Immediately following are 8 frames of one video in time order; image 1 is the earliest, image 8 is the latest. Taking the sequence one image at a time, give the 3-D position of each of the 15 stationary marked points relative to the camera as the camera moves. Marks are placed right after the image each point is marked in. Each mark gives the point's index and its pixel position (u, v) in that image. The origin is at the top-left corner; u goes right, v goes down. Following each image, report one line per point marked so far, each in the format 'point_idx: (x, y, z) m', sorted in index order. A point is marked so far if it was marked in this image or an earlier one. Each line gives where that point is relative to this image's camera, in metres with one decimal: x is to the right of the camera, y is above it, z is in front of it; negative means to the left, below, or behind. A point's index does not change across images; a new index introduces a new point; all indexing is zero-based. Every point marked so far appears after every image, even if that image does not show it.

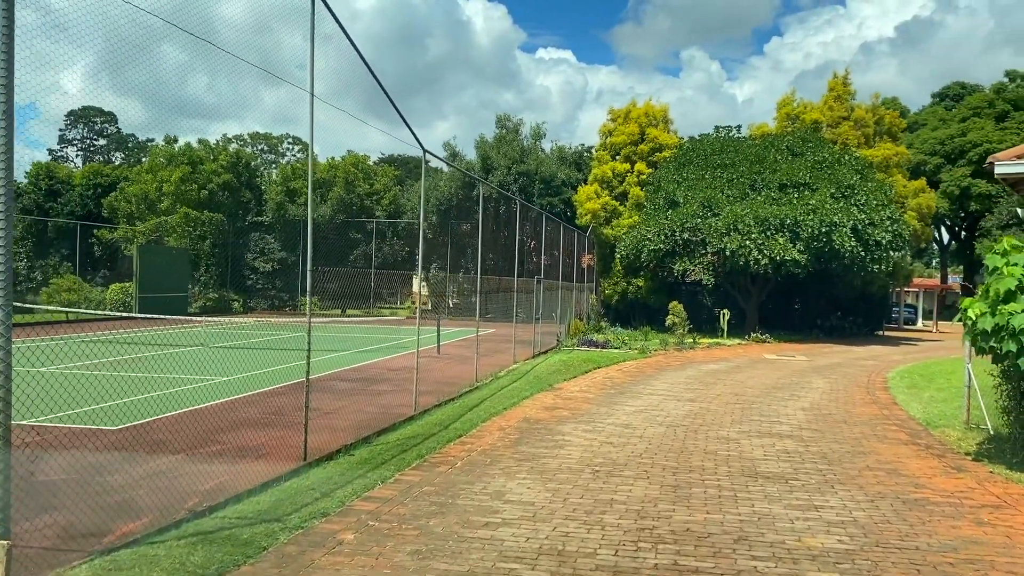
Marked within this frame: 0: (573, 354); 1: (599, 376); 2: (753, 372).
0: (+1.2, -1.3, +16.9) m
1: (+1.4, -1.4, +13.7) m
2: (+4.4, -1.5, +15.5) m
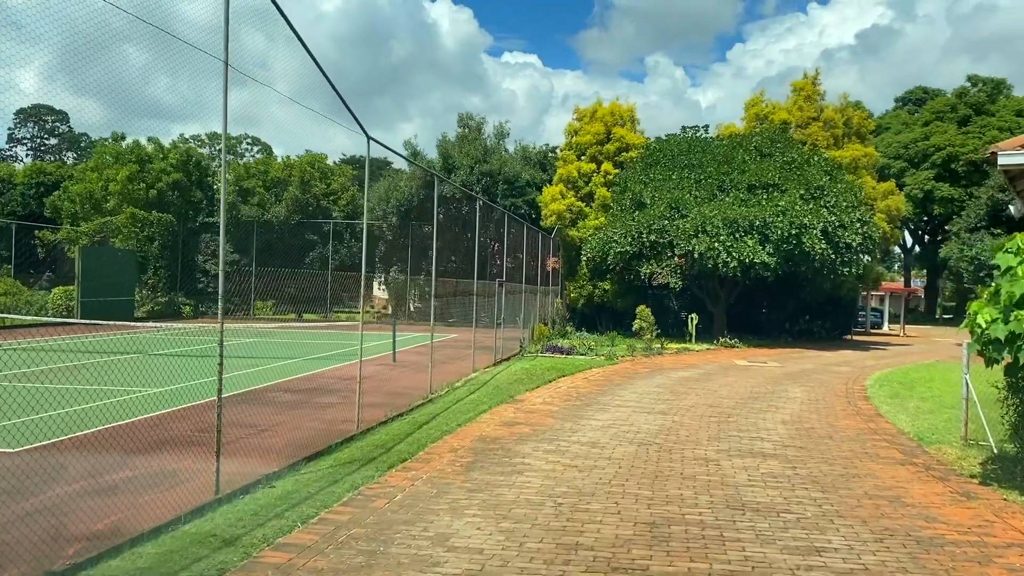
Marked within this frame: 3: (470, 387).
0: (+0.4, -1.4, +16.0) m
1: (+0.8, -1.5, +12.8) m
2: (+3.7, -1.6, +14.7) m
3: (-0.6, -1.4, +12.2) m
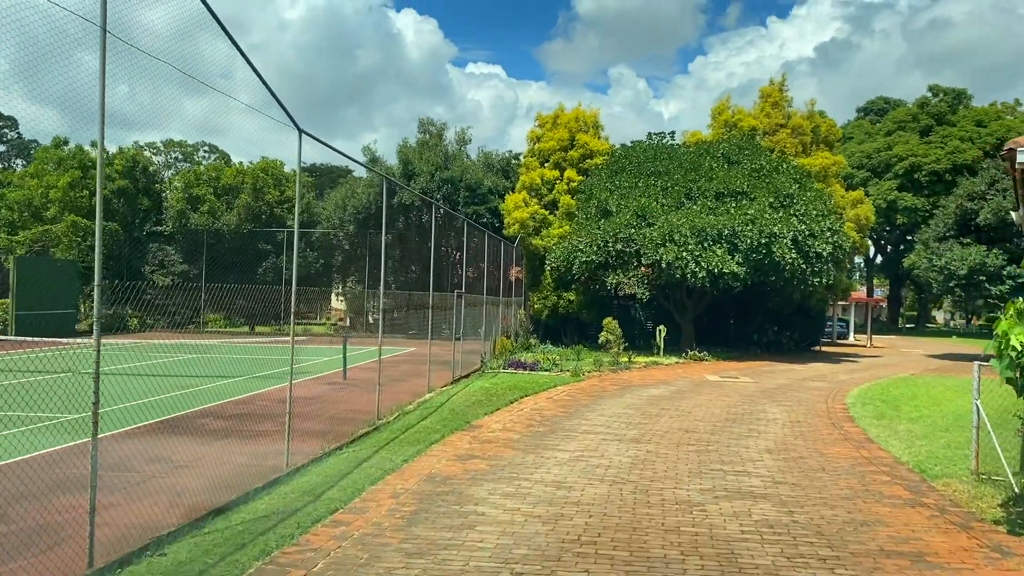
0: (-0.3, -1.6, +15.0) m
1: (+0.2, -1.7, +11.7) m
2: (+3.0, -1.8, +13.8) m
3: (-1.1, -1.6, +11.1) m
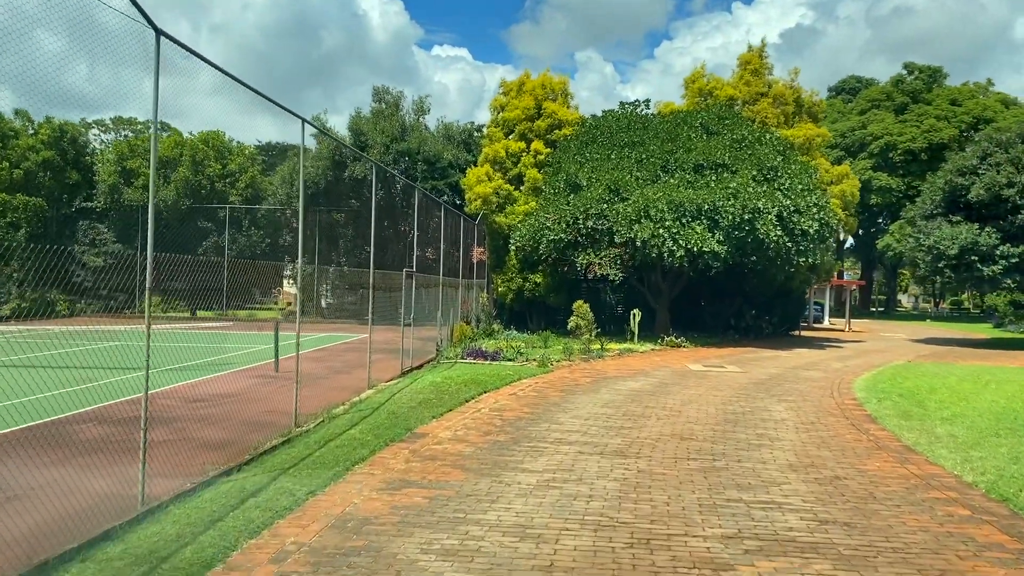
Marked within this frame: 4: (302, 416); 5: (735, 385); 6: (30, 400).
0: (-0.9, -1.3, +12.9) m
1: (-0.3, -1.4, +9.7) m
2: (+2.4, -1.5, +11.9) m
3: (-1.6, -1.3, +9.0) m
4: (-2.2, -1.3, +9.0) m
5: (+3.4, -1.5, +13.1) m
6: (-6.4, -1.5, +11.2) m
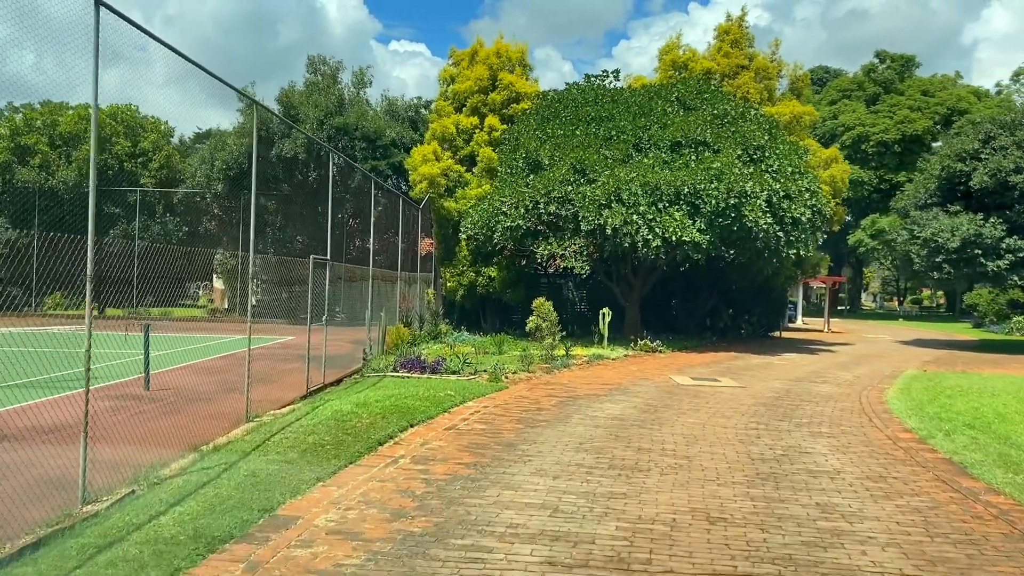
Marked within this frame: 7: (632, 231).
0: (-1.6, -1.2, +9.8) m
1: (-0.8, -1.3, +6.6) m
2: (+1.8, -1.4, +8.9) m
3: (-2.1, -1.2, +5.9) m
4: (-2.7, -1.3, +5.8) m
5: (+2.7, -1.4, +10.1) m
6: (-7.0, -1.4, +7.8) m
7: (+2.6, +1.2, +18.2) m
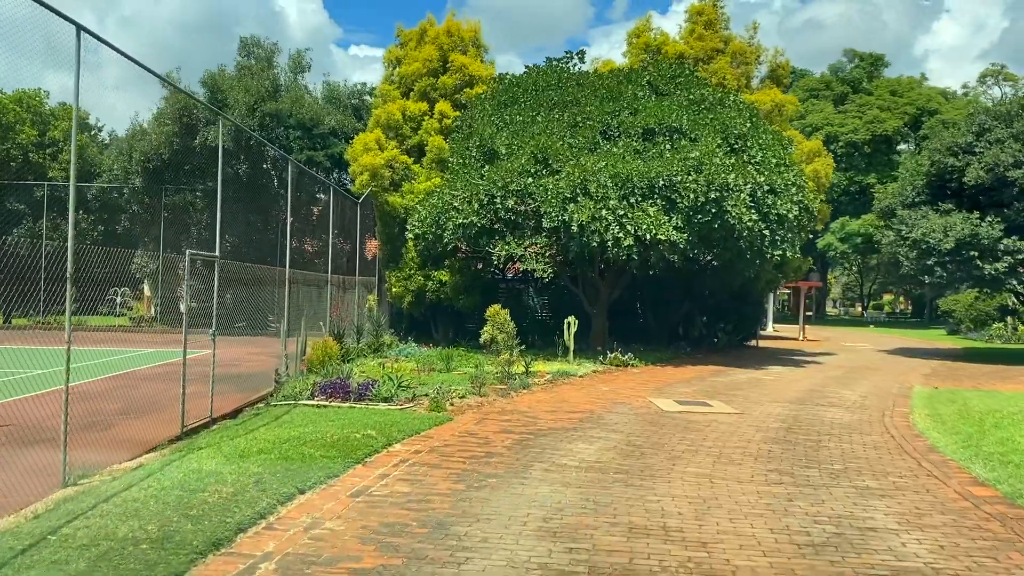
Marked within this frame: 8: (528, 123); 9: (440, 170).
0: (-2.1, -1.2, +7.3) m
1: (-1.2, -1.3, +4.2) m
2: (+1.3, -1.4, +6.6) m
3: (-2.4, -1.3, +3.4) m
4: (-3.0, -1.3, +3.3) m
5: (+2.2, -1.5, +7.9) m
6: (-7.4, -1.4, +5.2) m
7: (+1.7, +1.1, +16.0) m
8: (+0.4, +3.5, +18.0) m
9: (-1.7, +2.8, +19.8) m
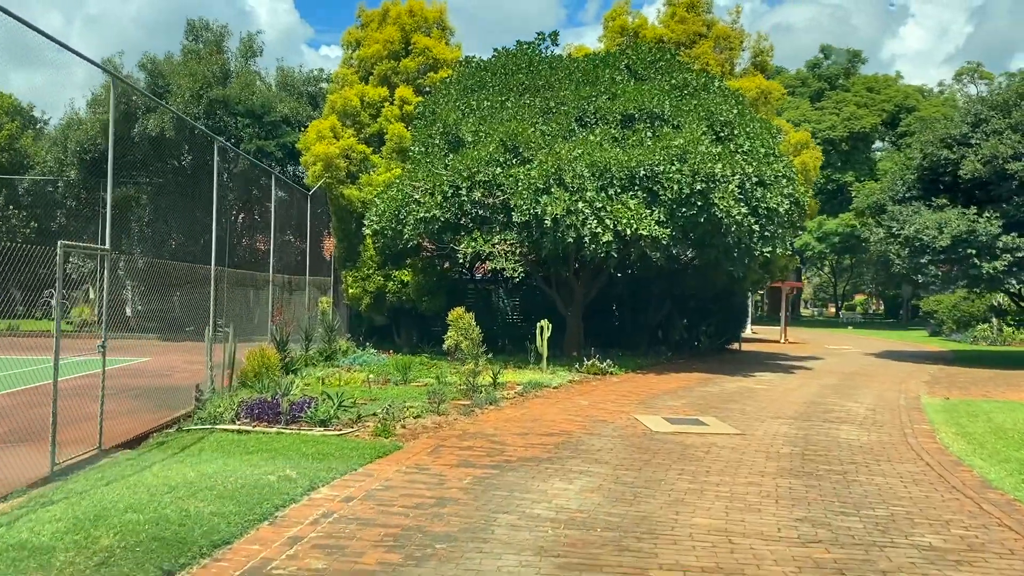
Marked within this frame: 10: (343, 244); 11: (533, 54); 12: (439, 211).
0: (-2.4, -1.2, +5.7) m
1: (-1.4, -1.3, +2.6) m
2: (+1.1, -1.4, +5.1) m
3: (-2.6, -1.3, +1.8) m
4: (-3.1, -1.3, +1.7) m
5: (+1.9, -1.5, +6.4) m
6: (-7.6, -1.5, +3.4) m
7: (+1.1, +1.1, +14.5) m
8: (-0.3, +3.5, +16.5) m
9: (-2.4, +2.7, +18.2) m
10: (-3.7, +1.0, +18.7) m
11: (+0.4, +5.0, +18.2) m
12: (-1.3, +1.4, +15.5) m
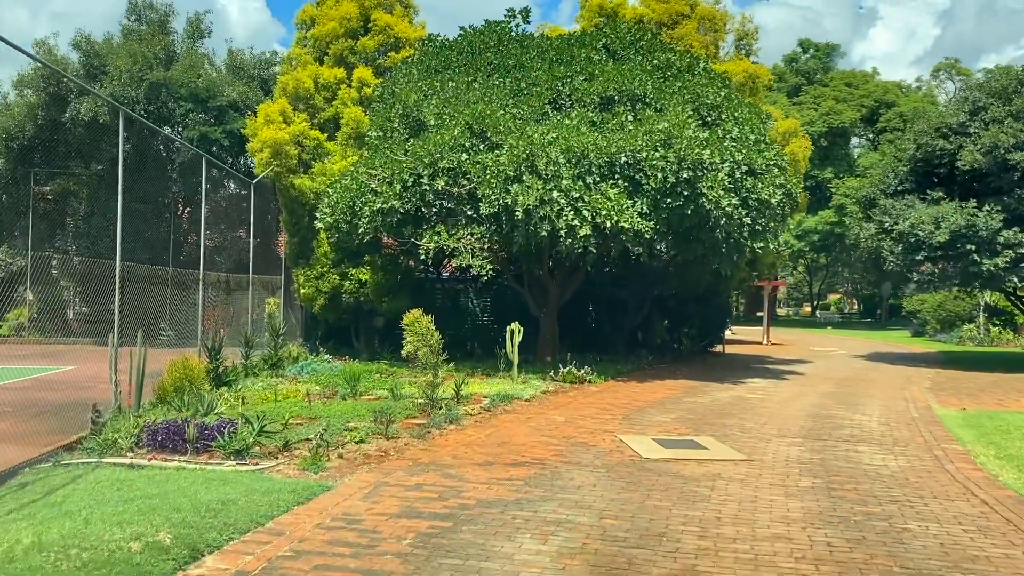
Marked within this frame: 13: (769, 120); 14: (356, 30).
0: (-2.6, -1.2, +4.2) m
1: (-1.5, -1.3, +1.1) m
2: (+0.9, -1.4, +3.7) m
3: (-2.7, -1.2, +0.2) m
4: (-3.2, -1.3, +0.1) m
5: (+1.7, -1.4, +5.0) m
6: (-7.8, -1.5, +1.7) m
7: (+0.6, +1.1, +13.1) m
8: (-0.9, +3.5, +15.0) m
9: (-3.0, +2.7, +16.7) m
10: (-4.3, +1.0, +17.1) m
11: (-0.2, +5.0, +16.7) m
12: (-1.9, +1.4, +14.0) m
13: (+5.0, +3.3, +16.7) m
14: (-3.3, +5.3, +17.7) m
